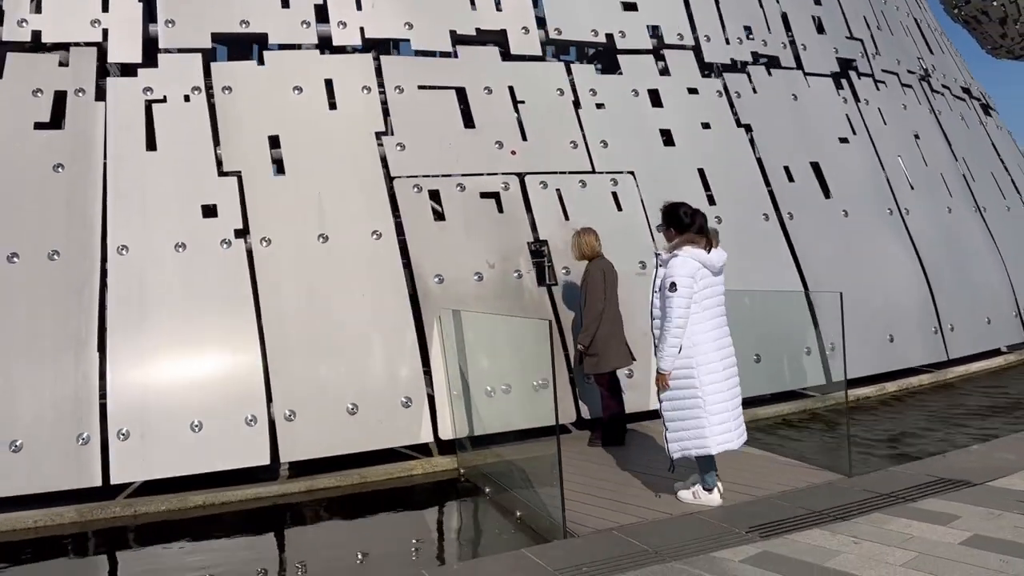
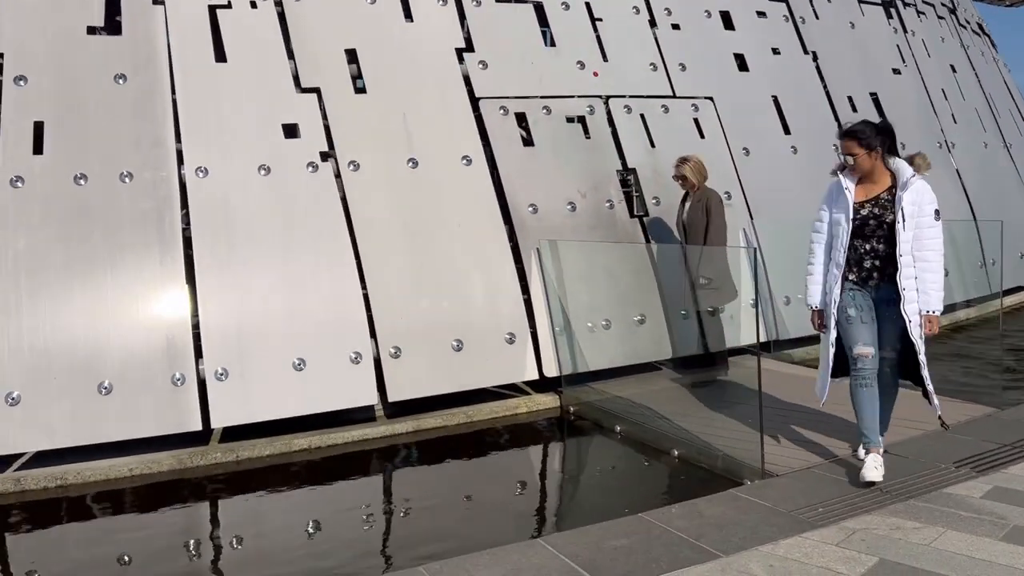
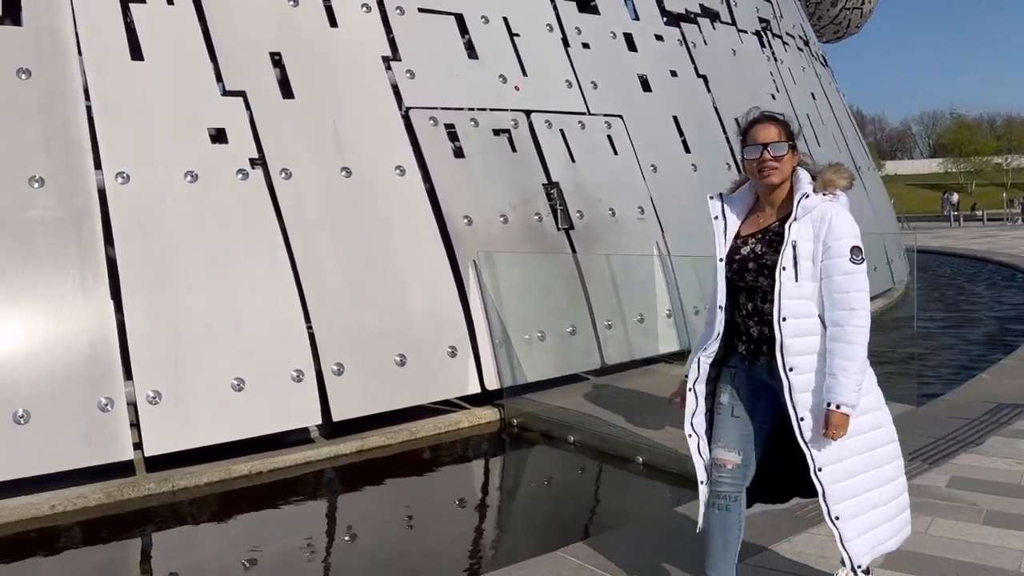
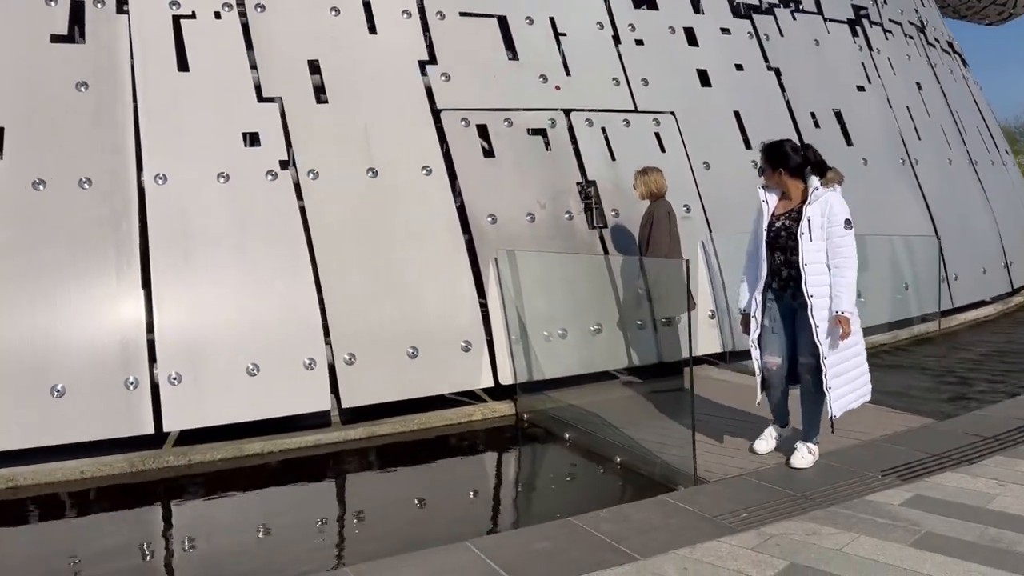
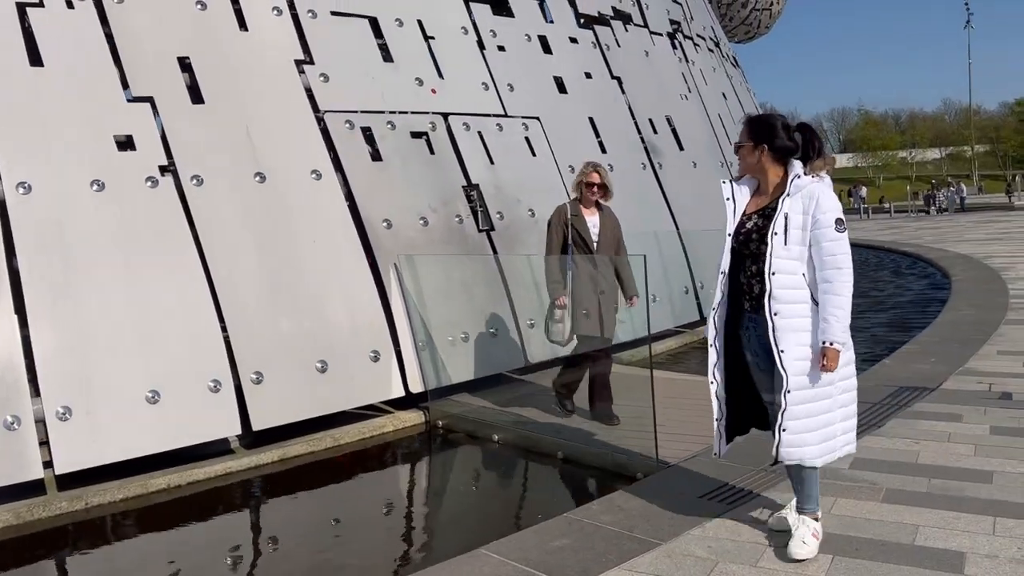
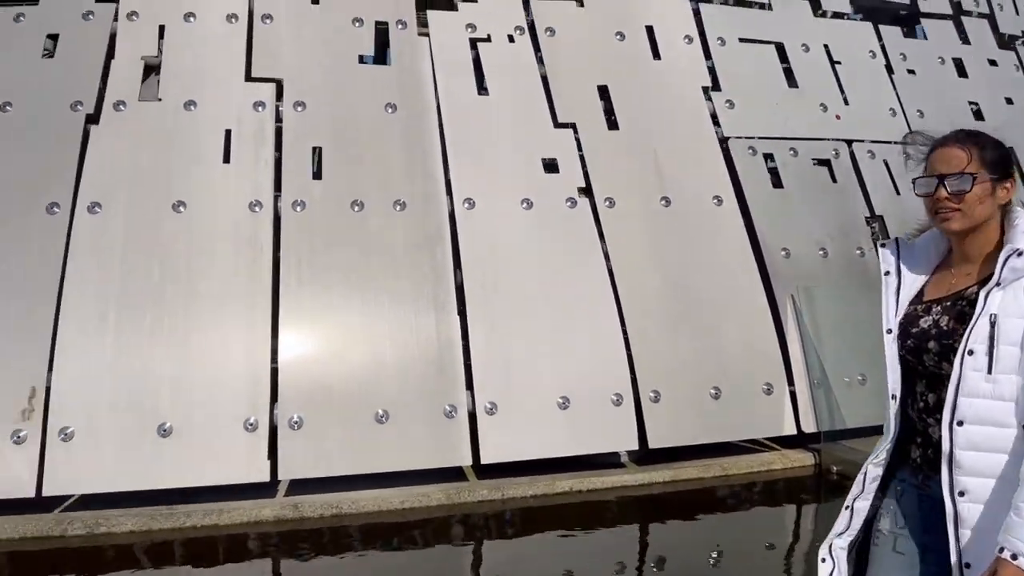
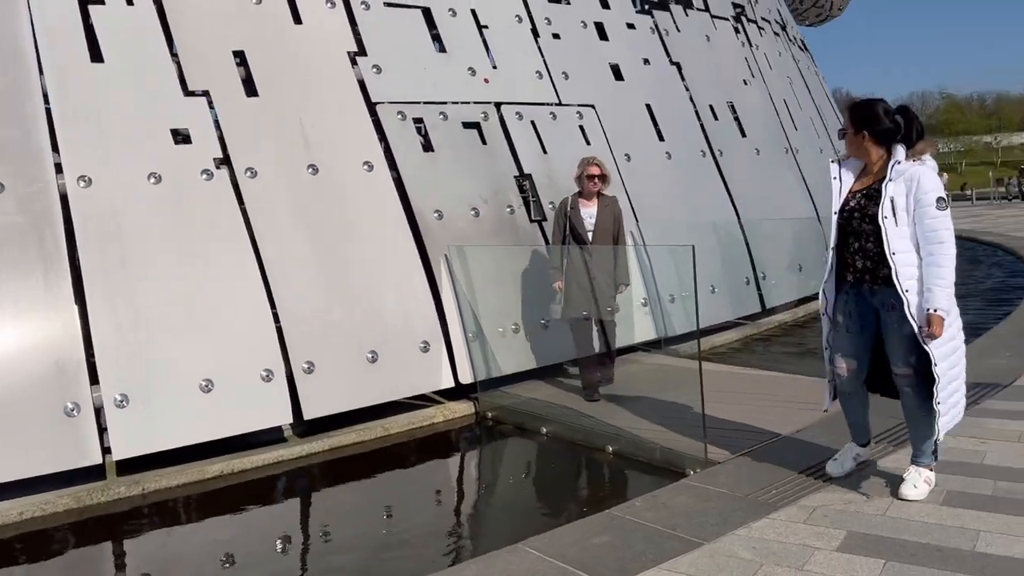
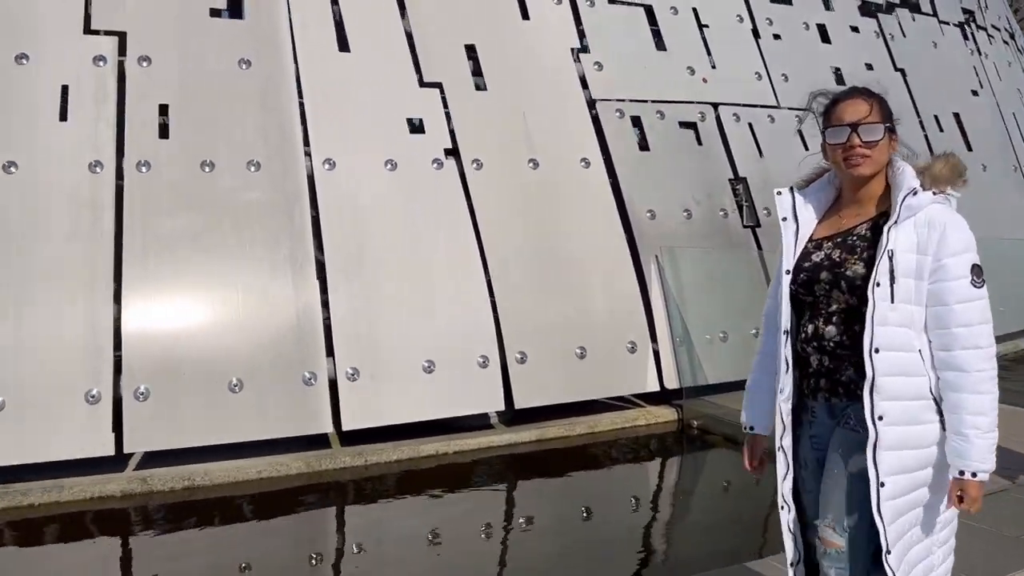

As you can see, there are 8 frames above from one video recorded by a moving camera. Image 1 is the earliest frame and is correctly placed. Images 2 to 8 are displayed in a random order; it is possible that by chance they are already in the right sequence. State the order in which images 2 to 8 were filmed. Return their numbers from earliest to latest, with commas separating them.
4, 2, 7, 5, 3, 8, 6
